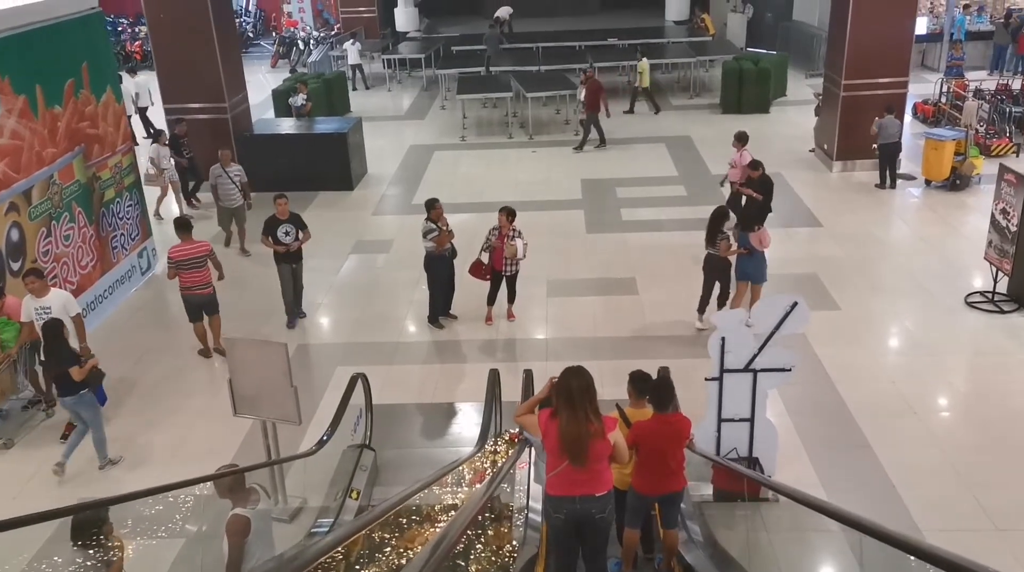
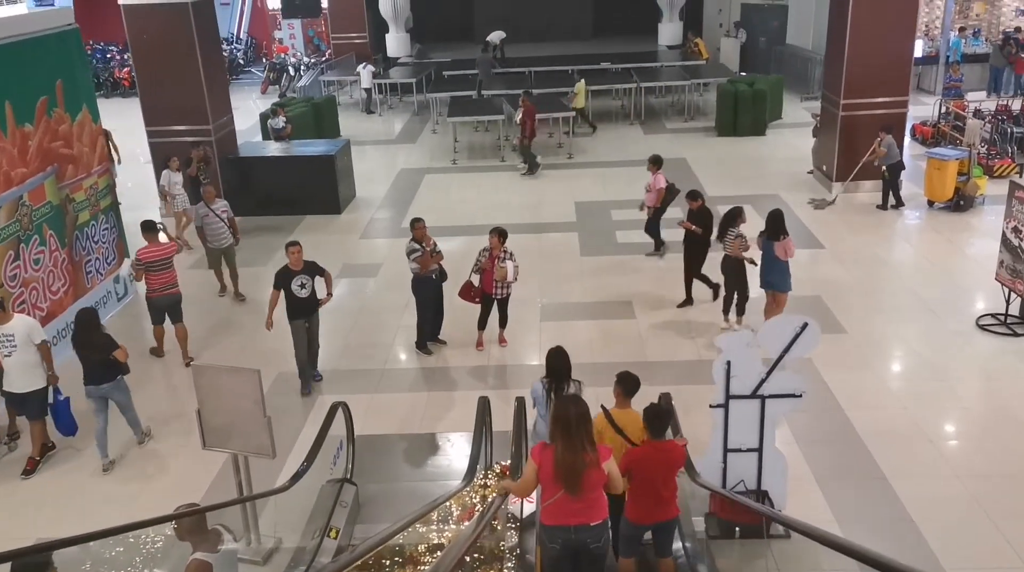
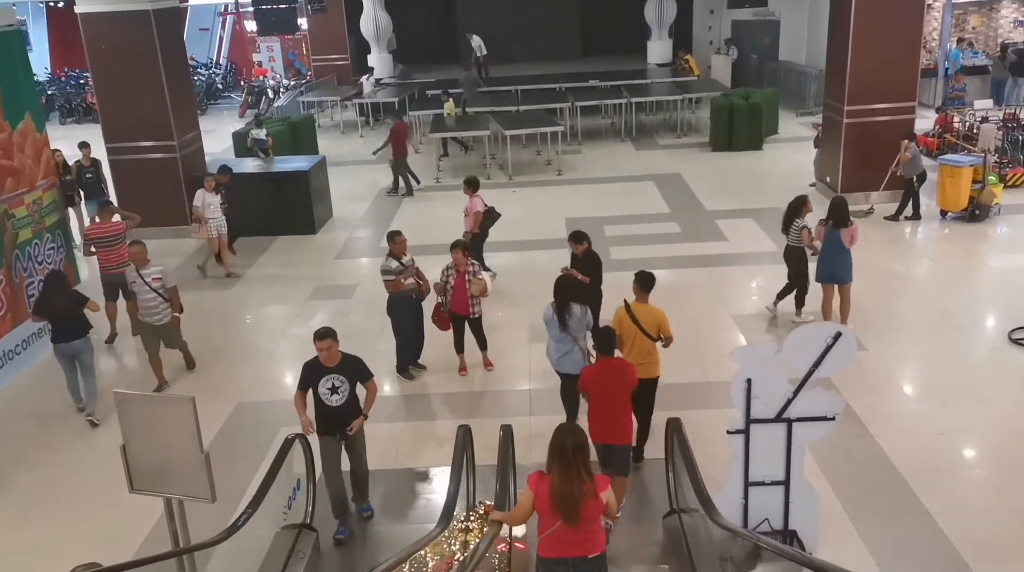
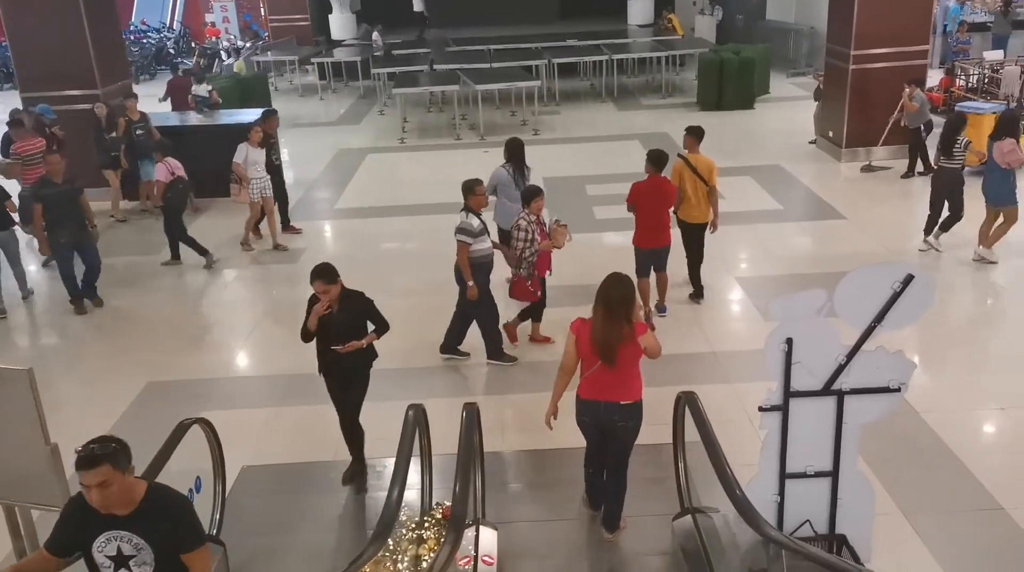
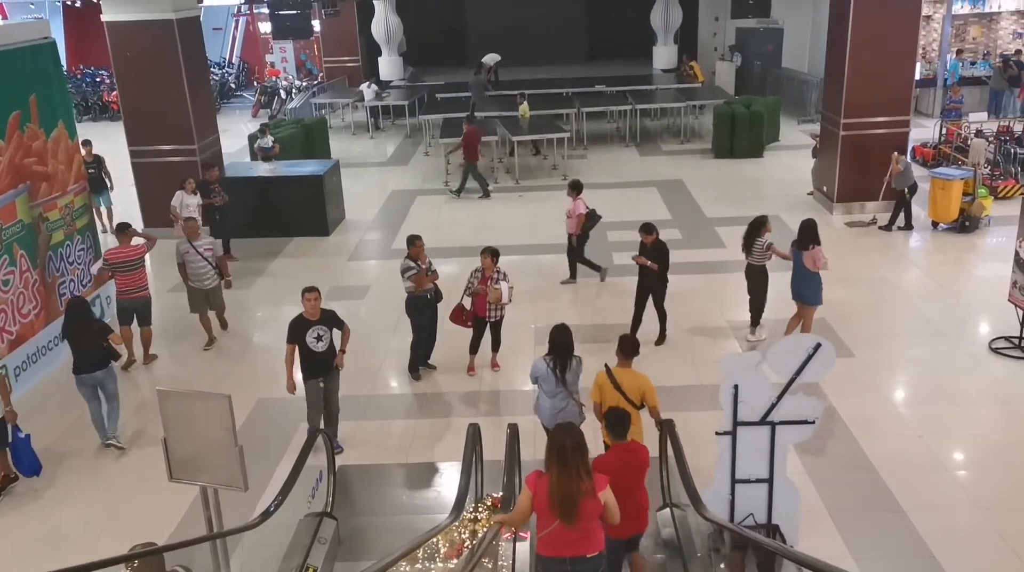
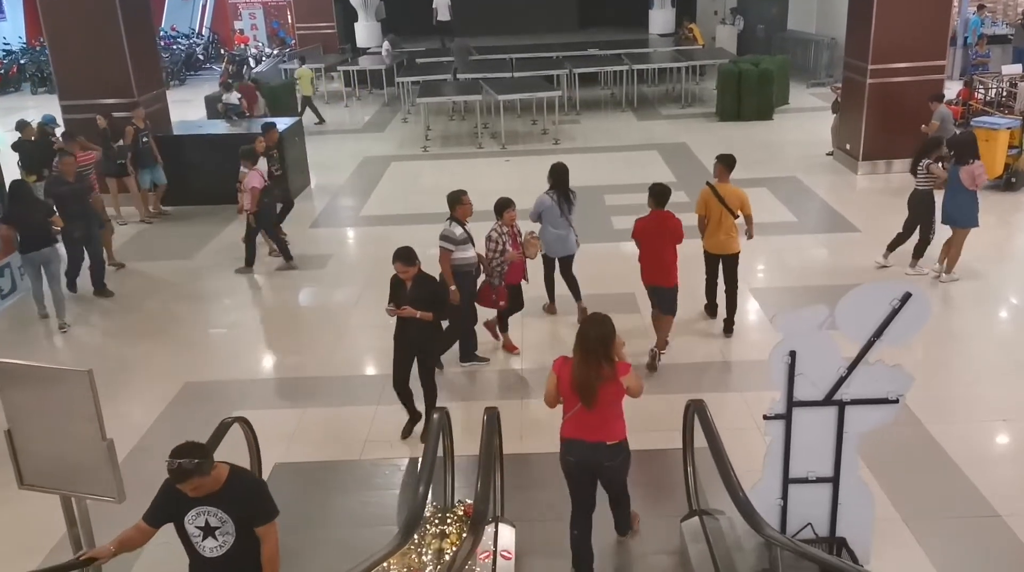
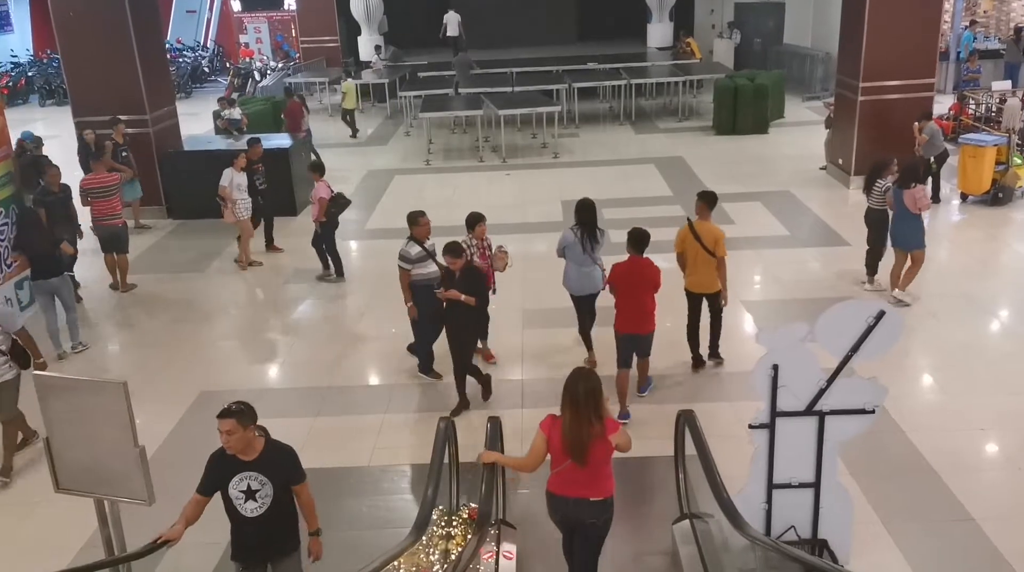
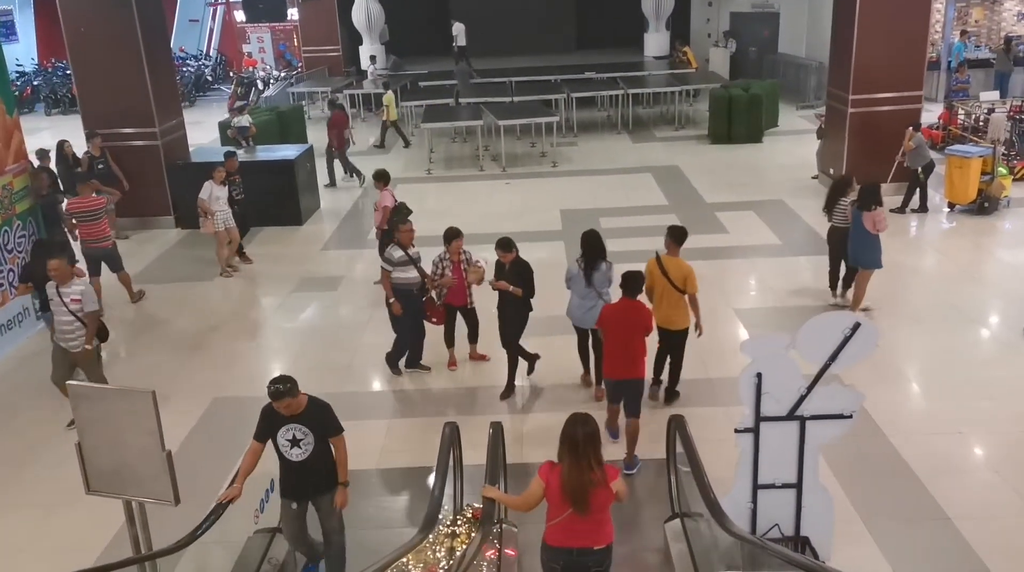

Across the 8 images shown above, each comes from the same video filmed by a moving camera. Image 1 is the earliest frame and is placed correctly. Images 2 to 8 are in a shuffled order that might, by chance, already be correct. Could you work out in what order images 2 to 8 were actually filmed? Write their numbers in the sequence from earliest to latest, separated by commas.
2, 5, 3, 8, 7, 6, 4
